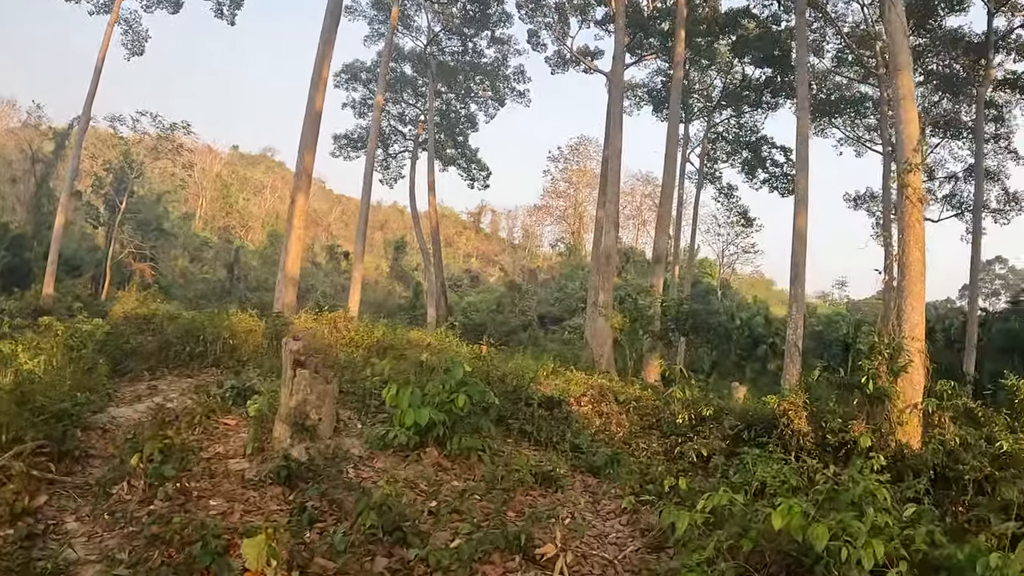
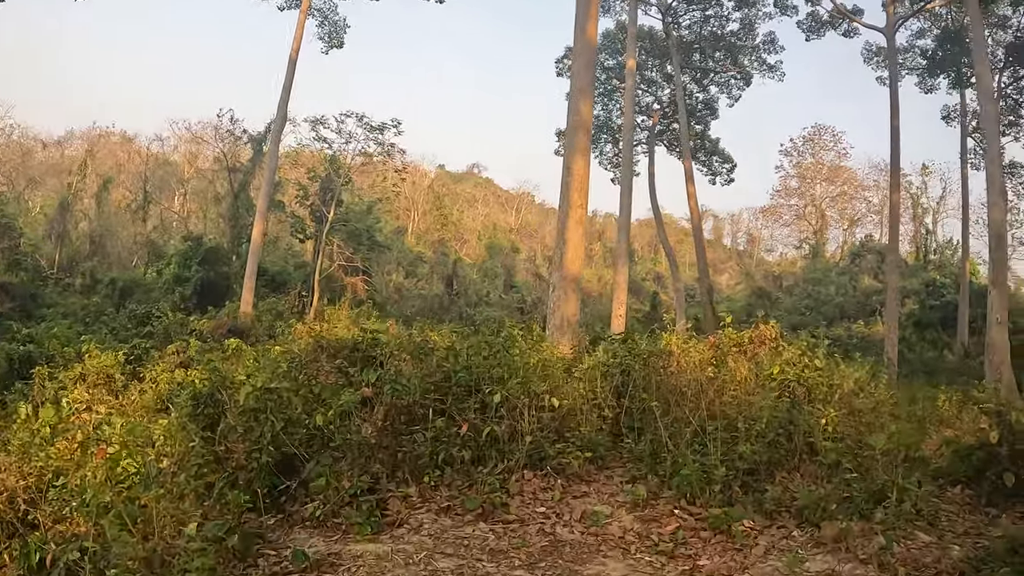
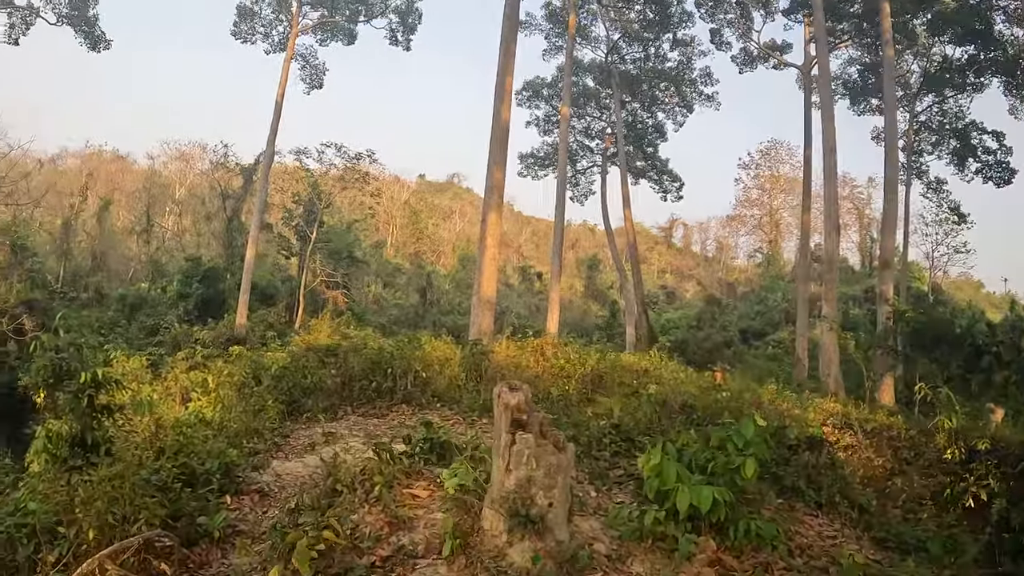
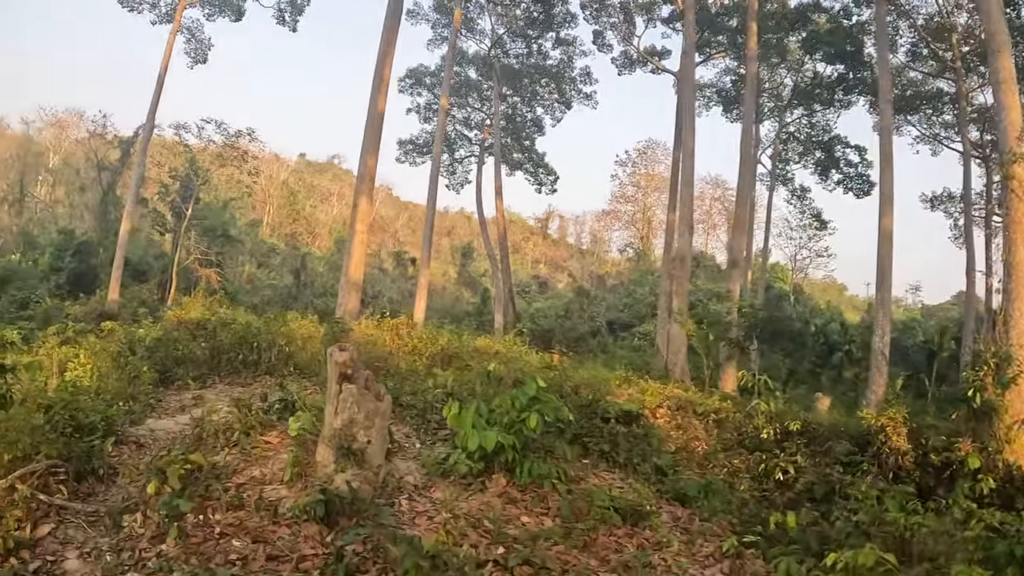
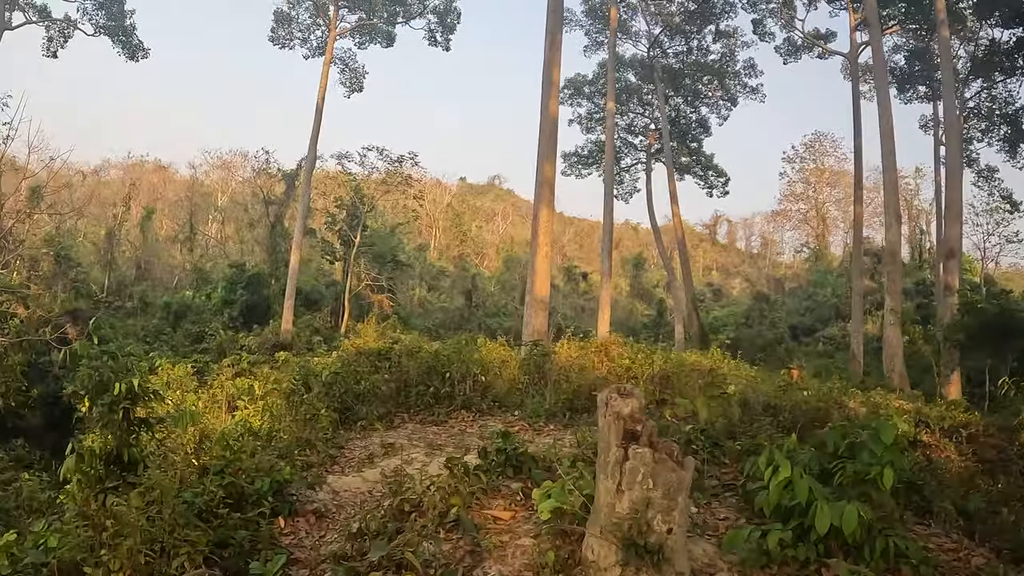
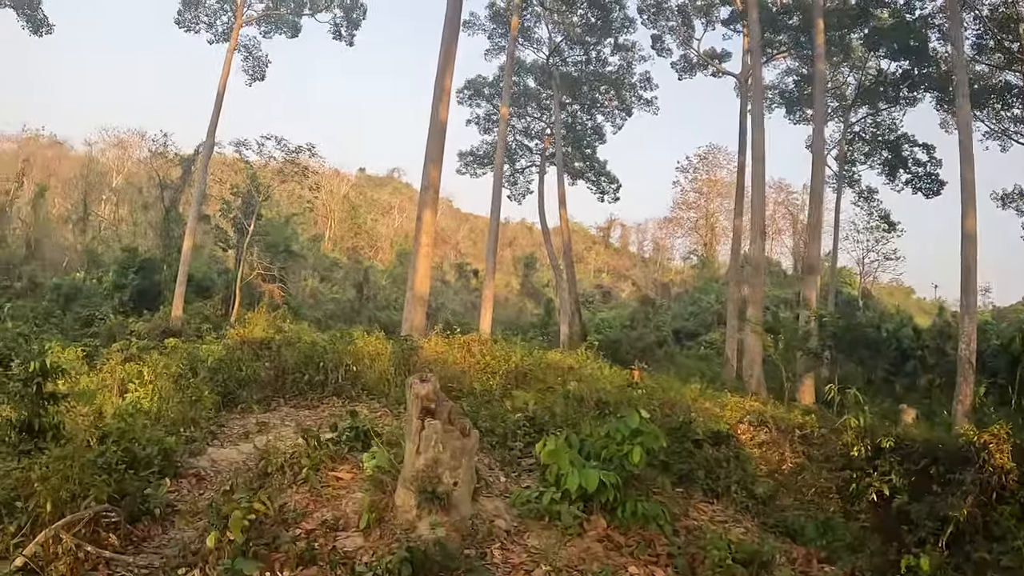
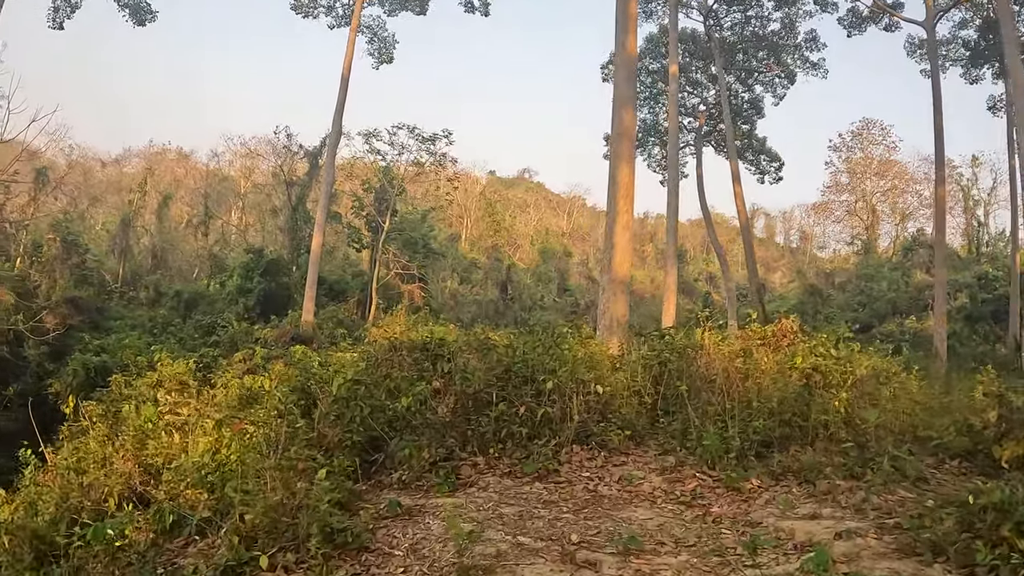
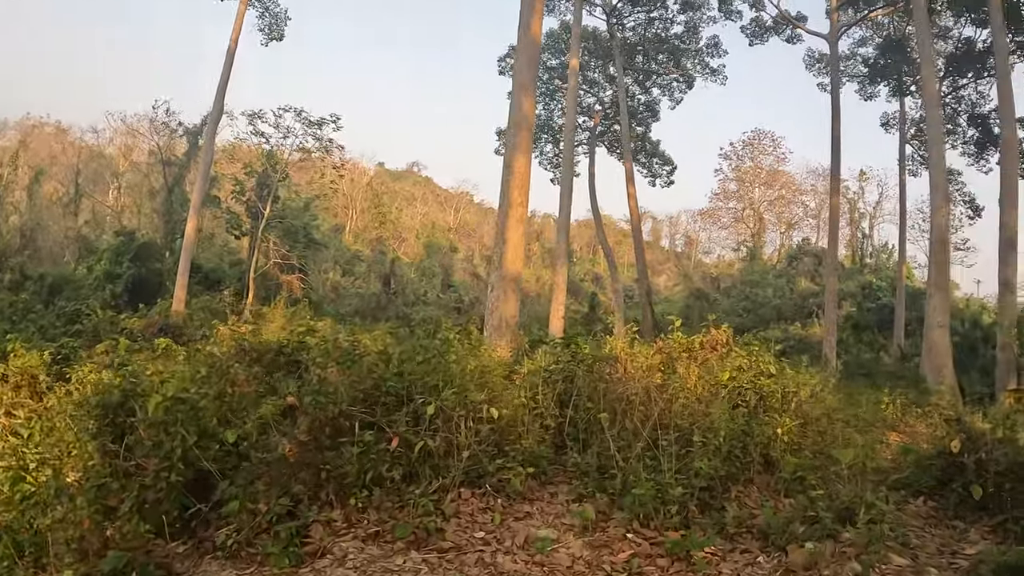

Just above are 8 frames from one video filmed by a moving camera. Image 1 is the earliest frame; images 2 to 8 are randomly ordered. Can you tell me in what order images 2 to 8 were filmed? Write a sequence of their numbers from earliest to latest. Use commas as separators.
4, 6, 3, 5, 7, 2, 8
